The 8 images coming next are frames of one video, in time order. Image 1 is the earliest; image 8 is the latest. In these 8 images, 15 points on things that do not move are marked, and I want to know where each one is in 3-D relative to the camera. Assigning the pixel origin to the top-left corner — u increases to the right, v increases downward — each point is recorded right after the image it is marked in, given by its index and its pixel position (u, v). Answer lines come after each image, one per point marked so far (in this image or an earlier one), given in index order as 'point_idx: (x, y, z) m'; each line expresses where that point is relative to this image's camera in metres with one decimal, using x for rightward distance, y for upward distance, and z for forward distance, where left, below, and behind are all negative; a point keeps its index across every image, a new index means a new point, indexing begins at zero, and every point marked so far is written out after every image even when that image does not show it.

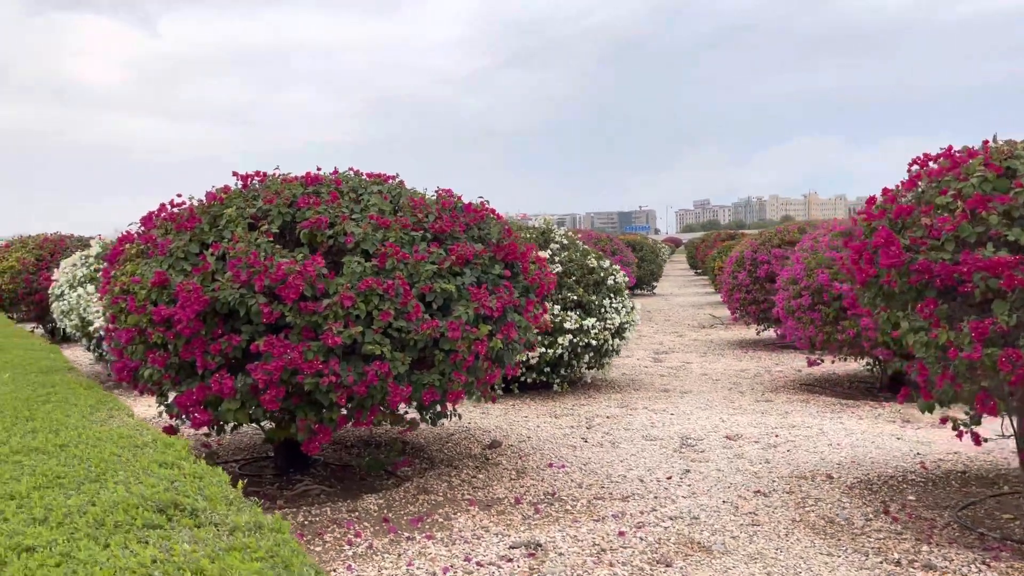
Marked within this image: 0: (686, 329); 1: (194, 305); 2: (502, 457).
0: (+3.0, -0.7, +14.0) m
1: (-1.5, -0.1, +3.7) m
2: (-0.1, -1.1, +5.1) m
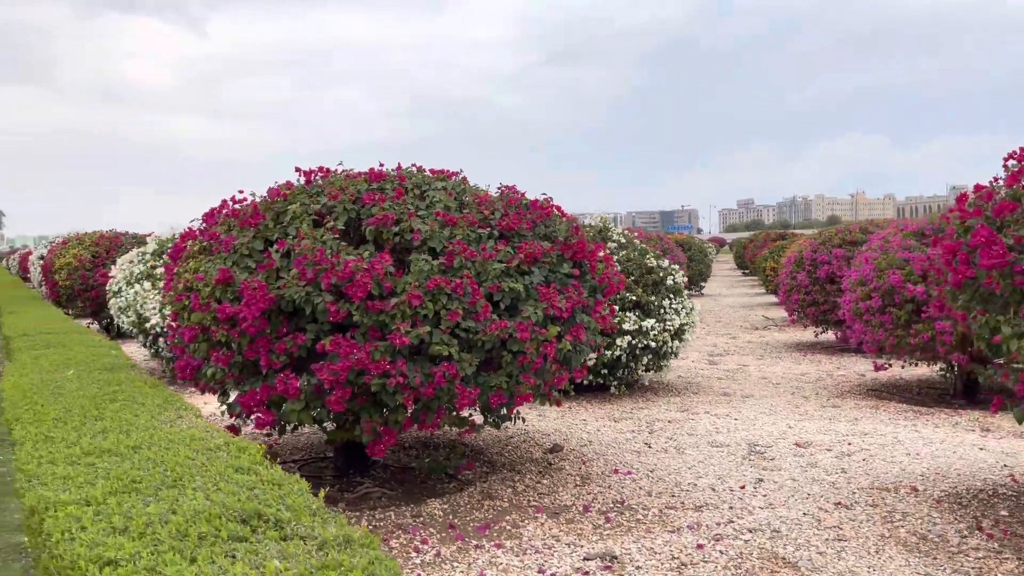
0: (+3.8, -0.7, +13.7) m
1: (-1.1, -0.1, +3.7) m
2: (+0.3, -1.1, +5.0) m
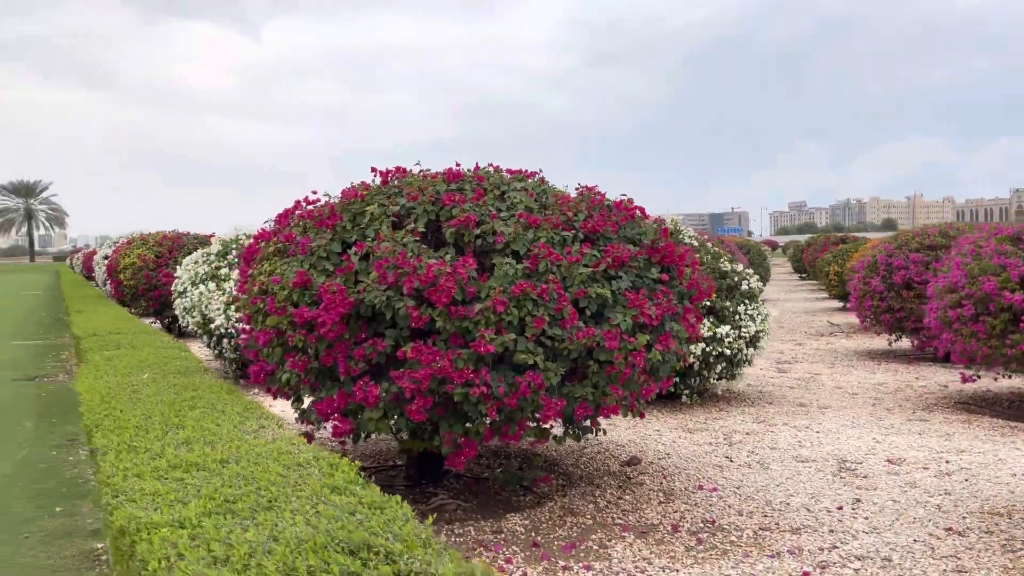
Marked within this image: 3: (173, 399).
0: (+4.8, -0.8, +13.3) m
1: (-0.8, -0.1, +3.5) m
2: (+0.8, -1.1, +4.7) m
3: (-1.4, -0.5, +3.4) m
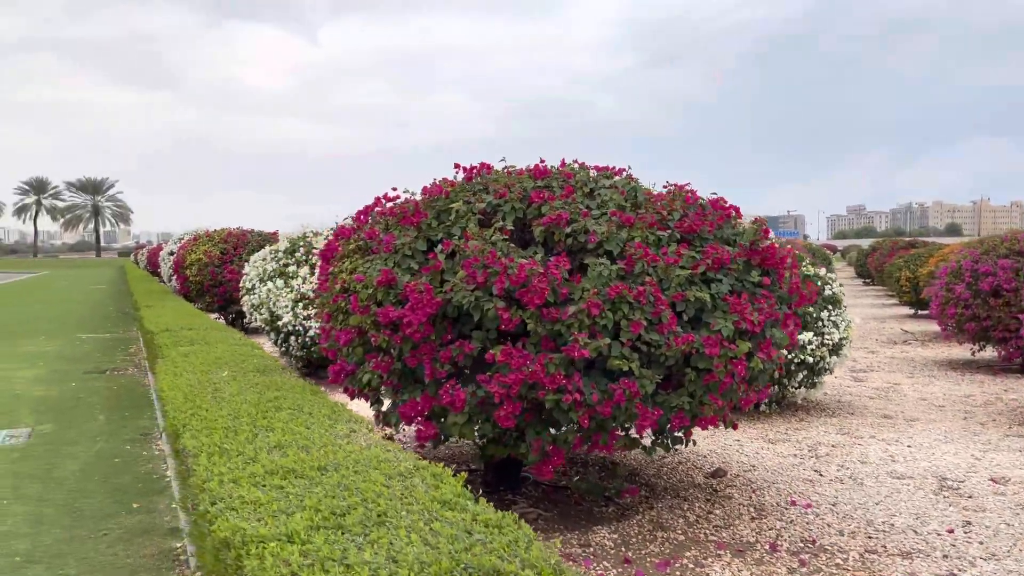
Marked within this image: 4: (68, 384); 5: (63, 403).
0: (+5.7, -0.9, +12.8) m
1: (-0.4, -0.1, +3.4) m
2: (+1.2, -1.1, +4.5) m
3: (-1.0, -0.4, +3.3) m
4: (-4.8, -1.0, +8.8) m
5: (-4.2, -1.1, +7.7) m
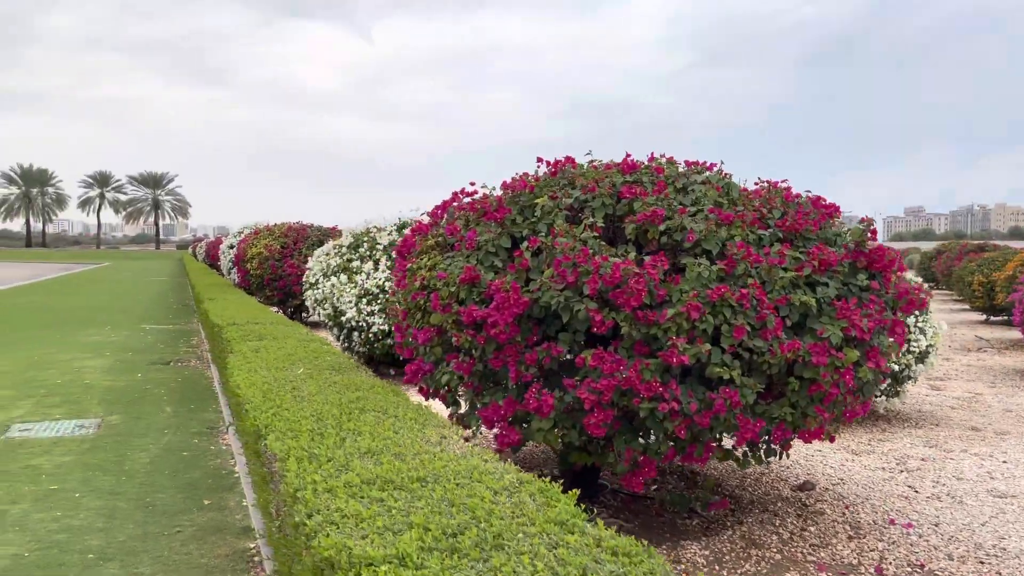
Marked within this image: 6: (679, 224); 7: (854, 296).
0: (+6.6, -1.0, +12.3) m
1: (0.0, -0.1, +3.2) m
2: (+1.6, -1.1, +4.3) m
3: (-0.7, -0.4, +3.2) m
4: (-4.1, -0.9, +8.9) m
5: (-3.6, -1.0, +7.8) m
6: (+0.7, +0.3, +3.3) m
7: (+1.4, 0.0, +3.4) m
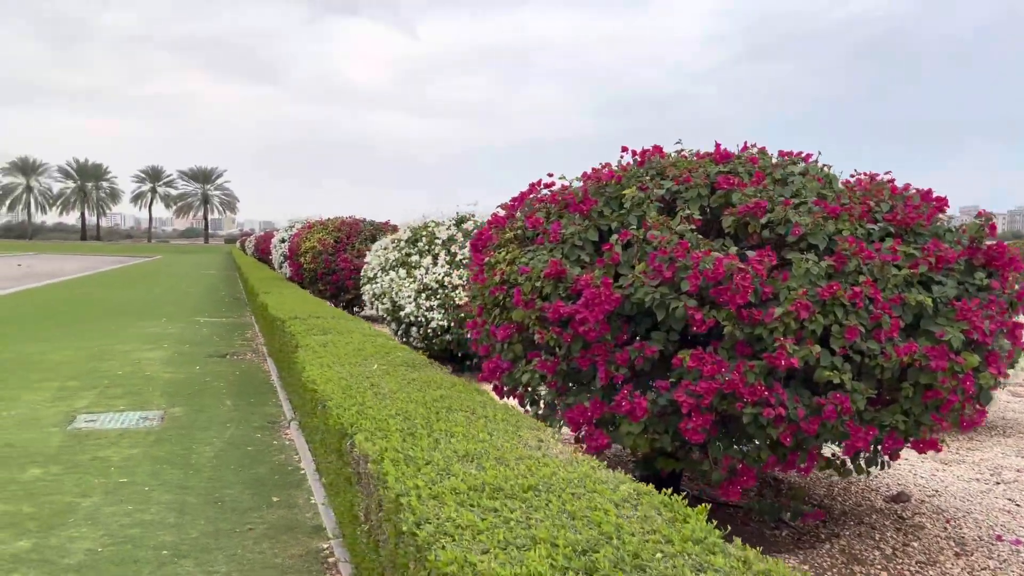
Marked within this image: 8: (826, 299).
0: (+7.4, -1.0, +11.8) m
1: (+0.4, -0.1, +3.1) m
2: (+2.0, -1.1, +4.0) m
3: (-0.3, -0.4, +3.1) m
4: (-3.5, -0.9, +8.9) m
5: (-3.1, -0.9, +7.8) m
6: (+1.0, +0.3, +3.1) m
7: (+1.8, 0.0, +3.2) m
8: (+1.1, 0.0, +2.9) m
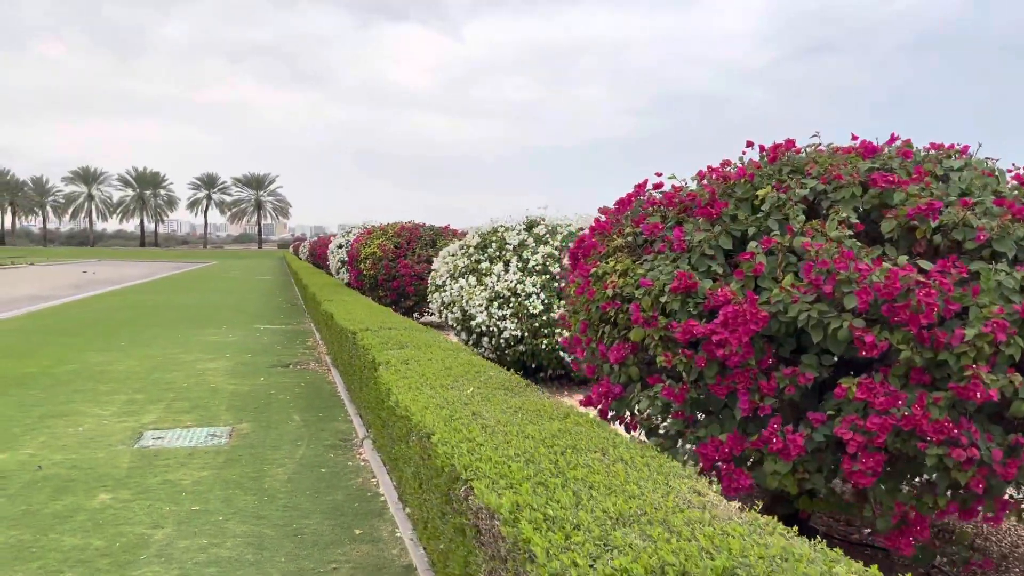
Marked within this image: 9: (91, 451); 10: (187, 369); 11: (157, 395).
0: (+8.3, -1.0, +10.9) m
1: (+0.8, -0.1, +2.6) m
2: (+2.5, -1.2, +3.5) m
3: (+0.1, -0.5, +2.7) m
4: (-2.7, -1.0, +8.7) m
5: (-2.4, -1.0, +7.5) m
6: (+1.5, +0.2, +2.7) m
7: (+2.2, -0.1, +2.6) m
8: (+1.5, -0.1, +2.4) m
9: (-2.9, -1.1, +5.6) m
10: (-3.6, -0.9, +9.1) m
11: (-3.3, -1.0, +7.6) m
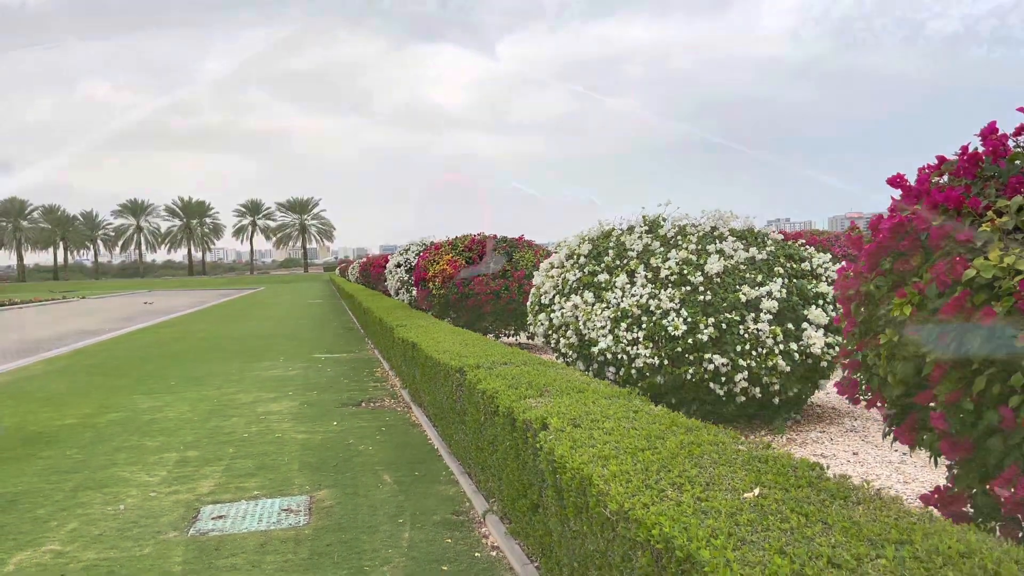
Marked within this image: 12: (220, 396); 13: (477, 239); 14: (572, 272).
0: (+9.5, -0.8, +9.0) m
1: (+1.5, -0.1, +1.1) m
2: (+3.3, -1.1, +1.9) m
3: (+0.8, -0.5, +1.2) m
4: (-1.7, -1.2, +7.3) m
5: (-1.3, -1.3, +6.1) m
6: (+2.2, +0.2, +1.1) m
7: (+2.9, 0.0, +1.1) m
8: (+2.2, -0.1, +0.8) m
9: (-2.0, -1.3, +4.2) m
10: (-2.5, -1.2, +7.8) m
11: (-2.3, -1.3, +6.3) m
12: (-3.2, -1.2, +8.8) m
13: (-0.5, +0.7, +11.8) m
14: (+0.5, +0.1, +6.7) m
